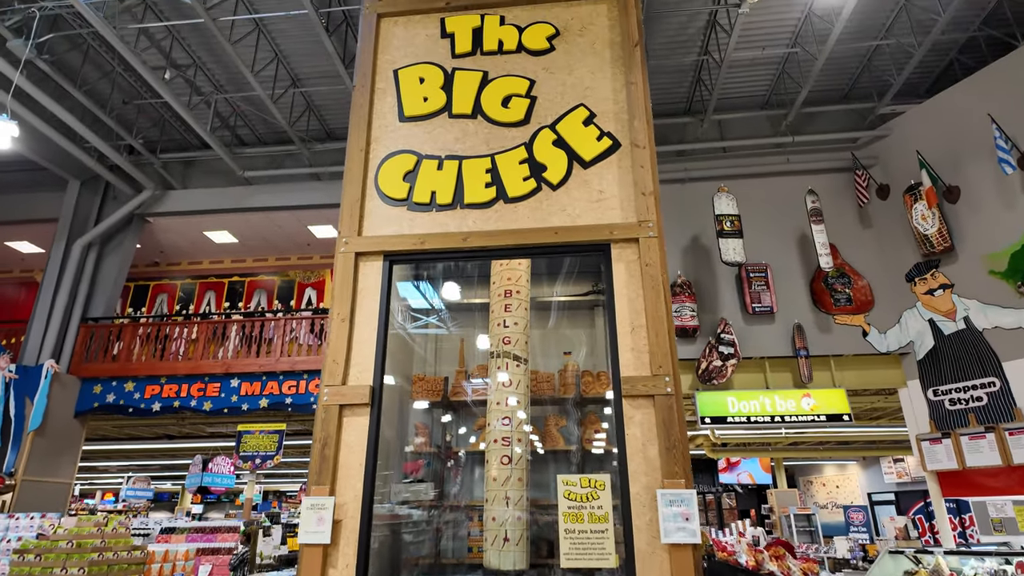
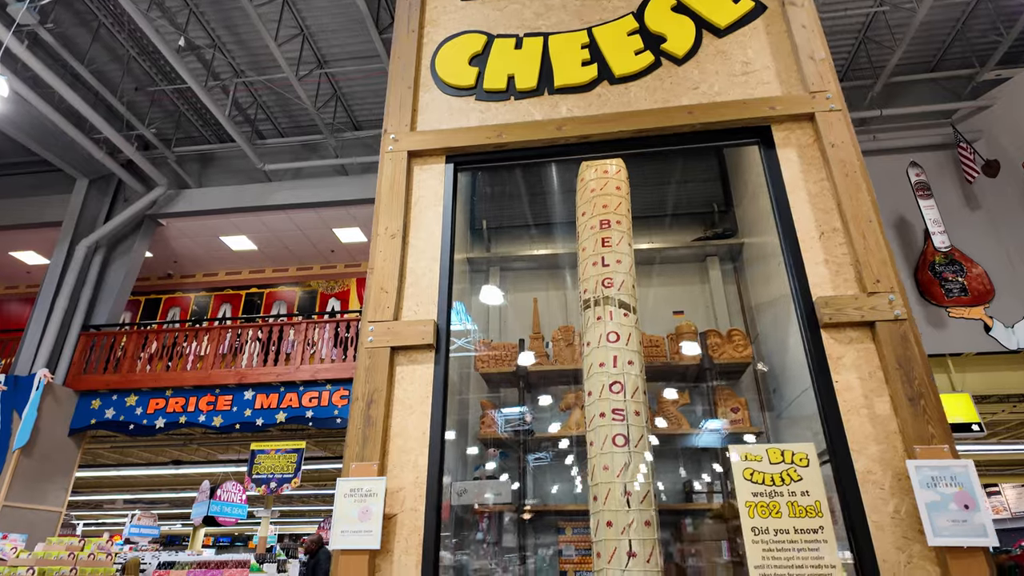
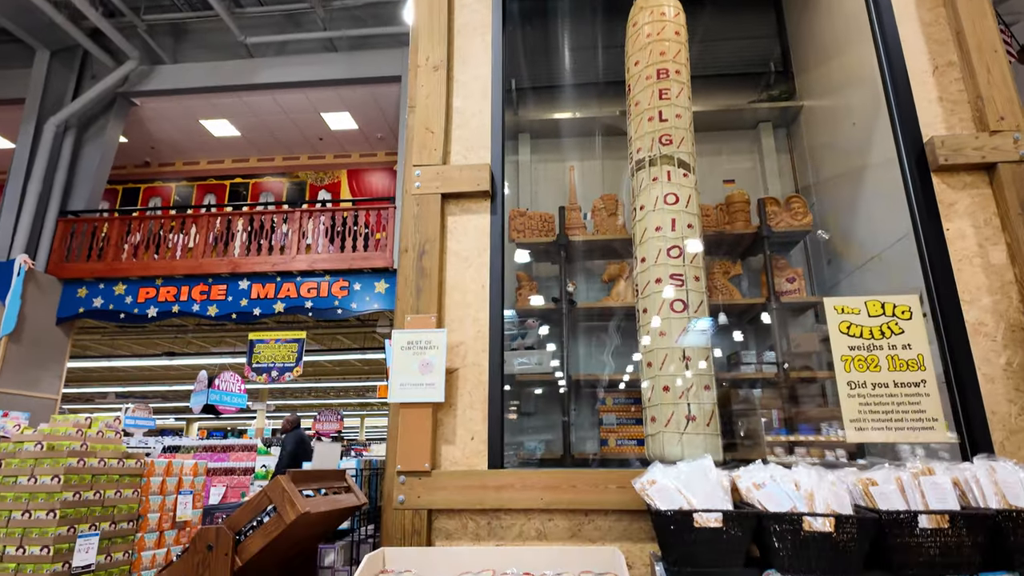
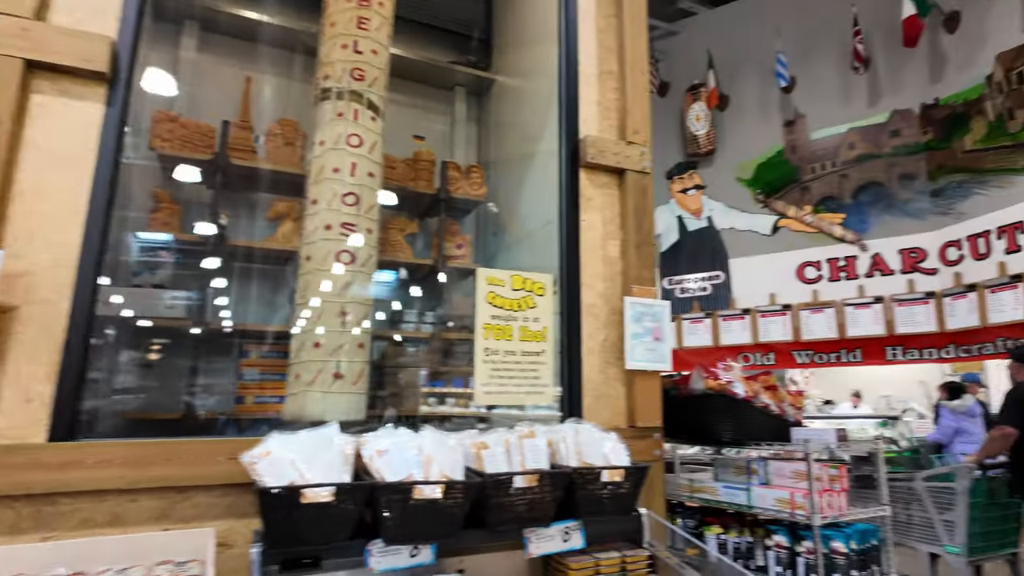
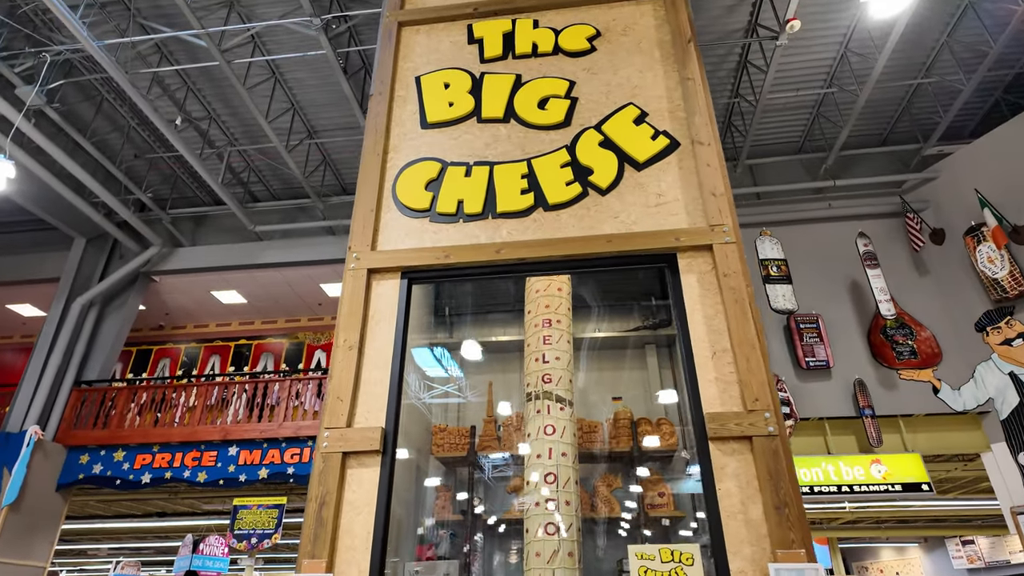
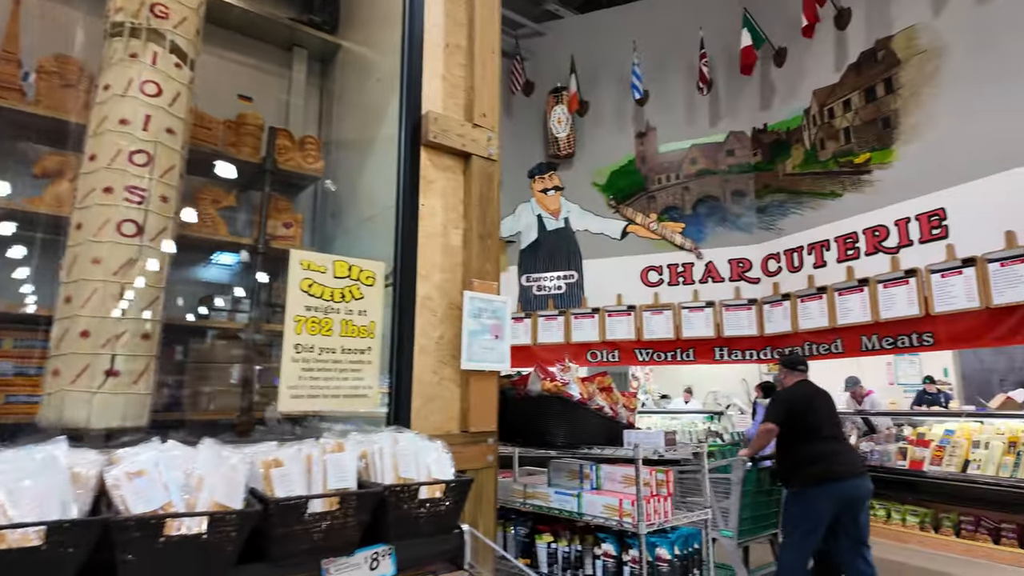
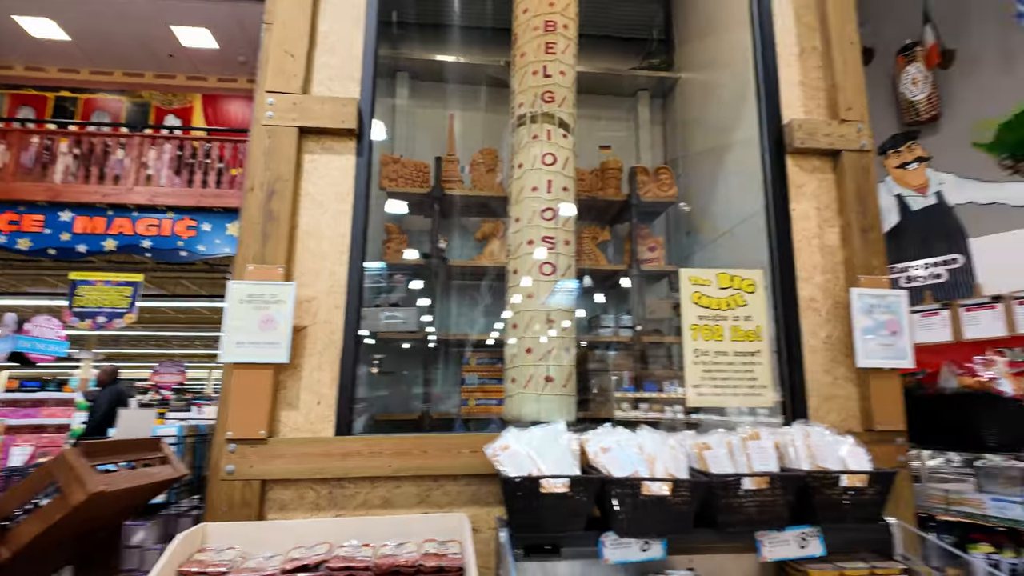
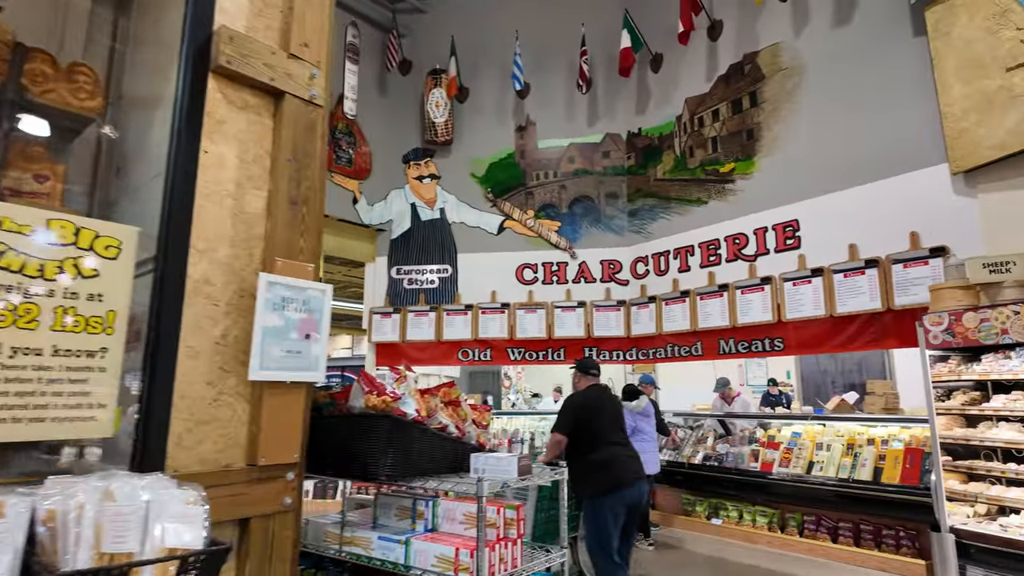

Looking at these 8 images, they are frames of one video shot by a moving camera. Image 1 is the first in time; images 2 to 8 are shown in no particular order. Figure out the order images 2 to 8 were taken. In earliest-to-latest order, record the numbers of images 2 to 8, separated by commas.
5, 2, 3, 7, 4, 6, 8
